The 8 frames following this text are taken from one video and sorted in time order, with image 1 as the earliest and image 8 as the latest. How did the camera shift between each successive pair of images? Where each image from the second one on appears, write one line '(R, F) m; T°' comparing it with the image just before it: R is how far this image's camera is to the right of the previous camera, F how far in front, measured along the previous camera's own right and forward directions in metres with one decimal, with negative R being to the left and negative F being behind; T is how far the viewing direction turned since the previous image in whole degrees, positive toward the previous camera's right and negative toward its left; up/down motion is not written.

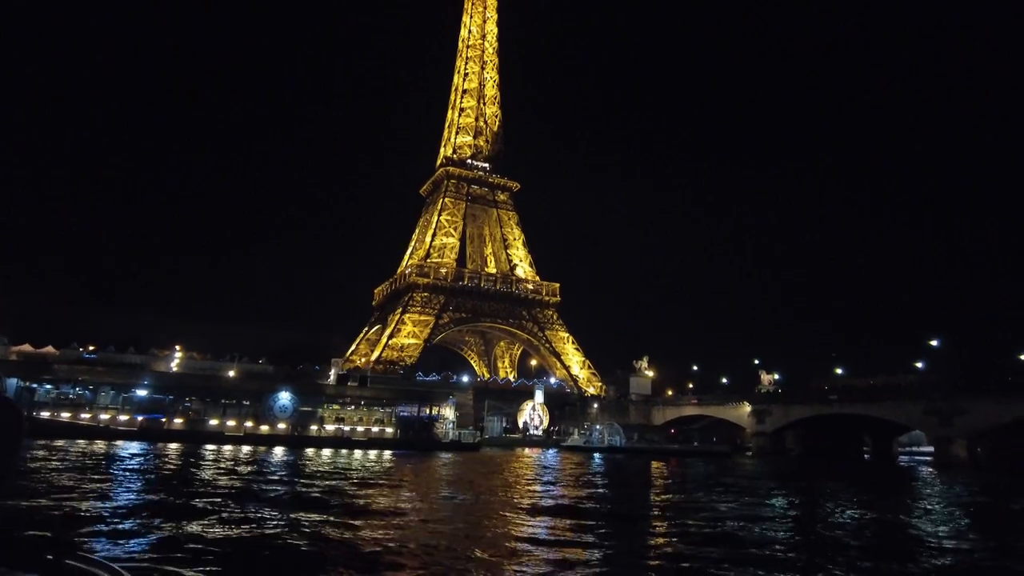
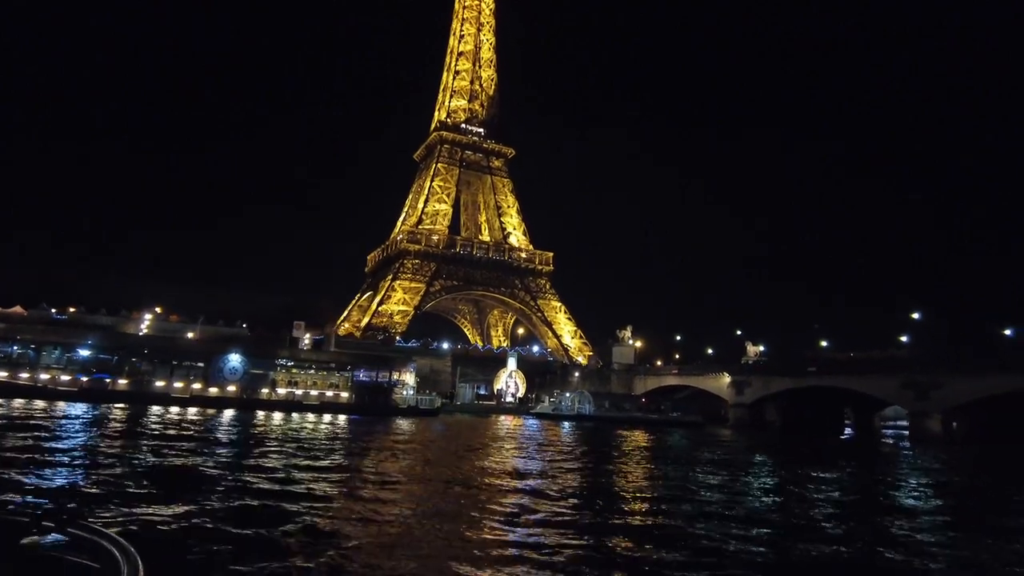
(+1.4, +0.8) m; 0°
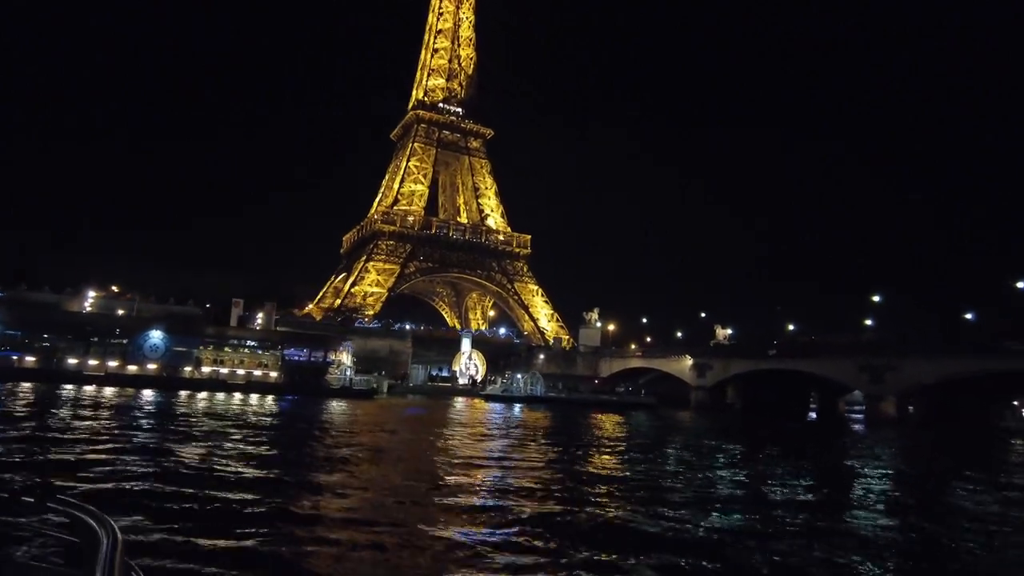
(+1.7, +1.0) m; +1°
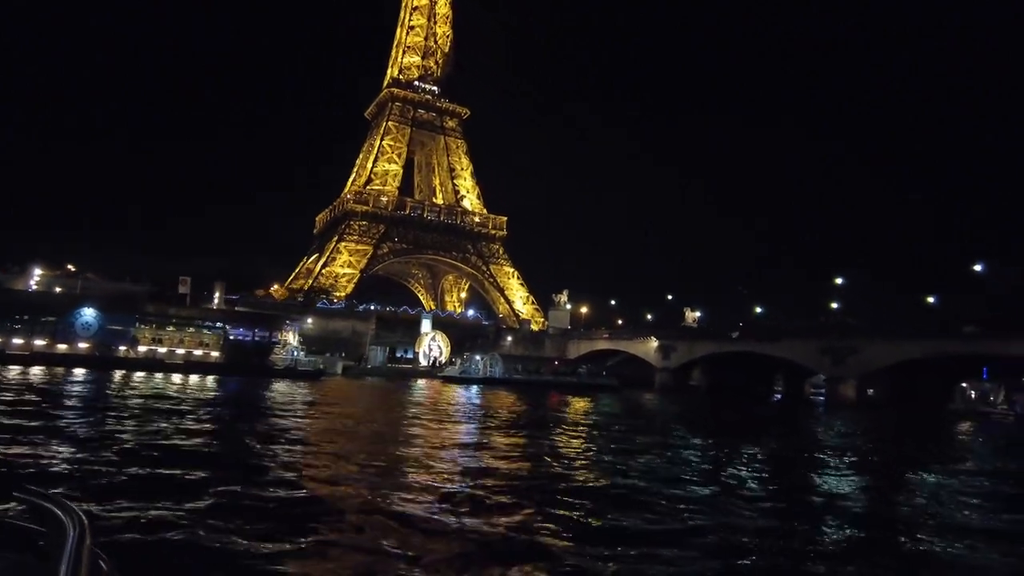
(+1.0, +0.7) m; +1°
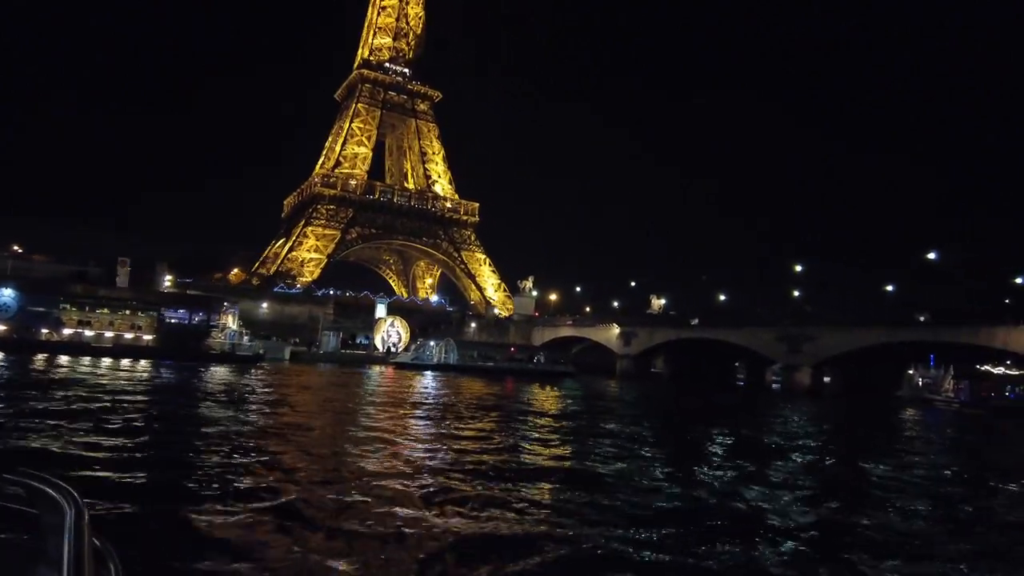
(+1.0, +0.7) m; +2°
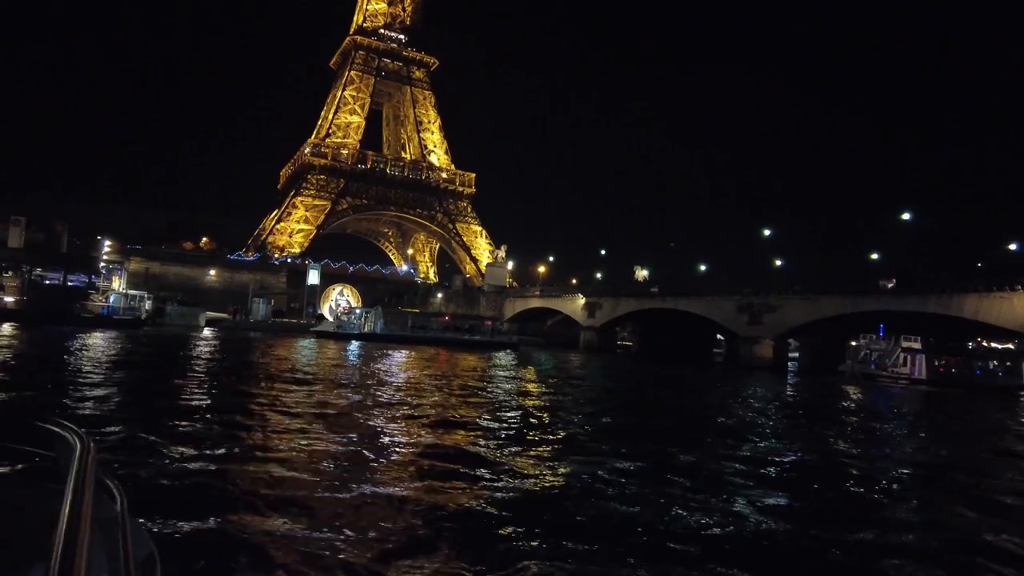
(+3.3, +2.5) m; -1°
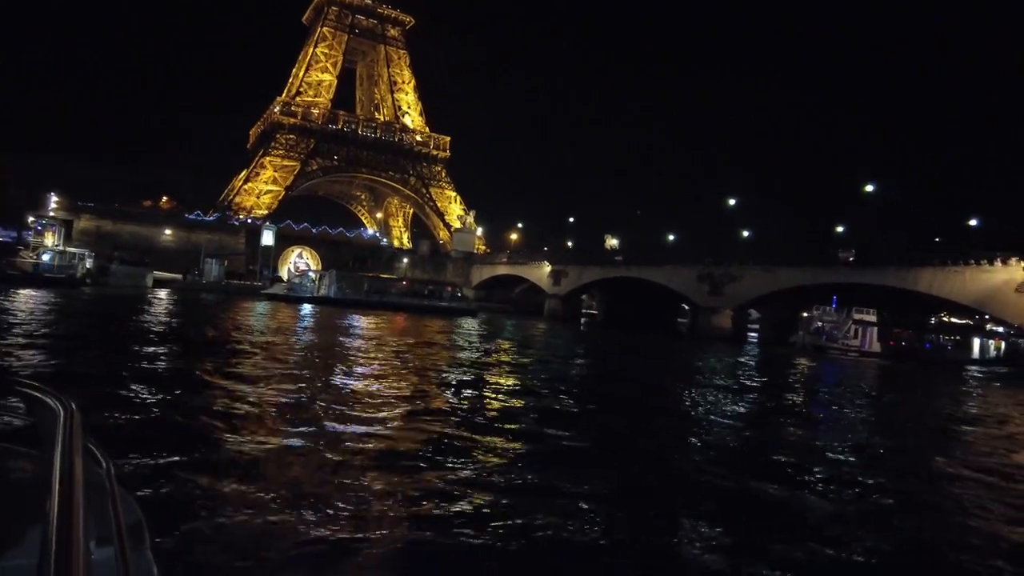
(+0.7, +0.6) m; +2°
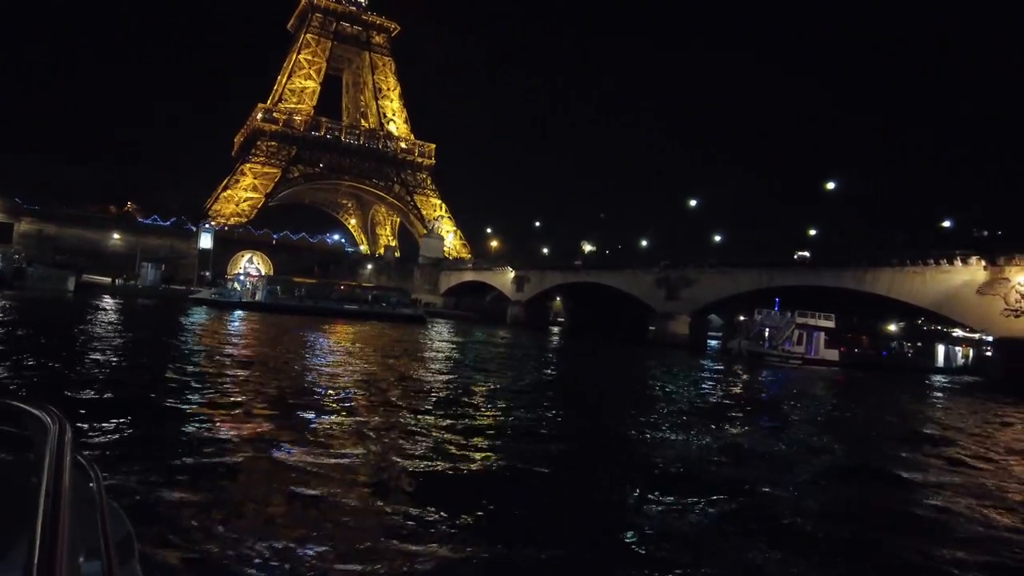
(+1.8, +1.4) m; 0°
